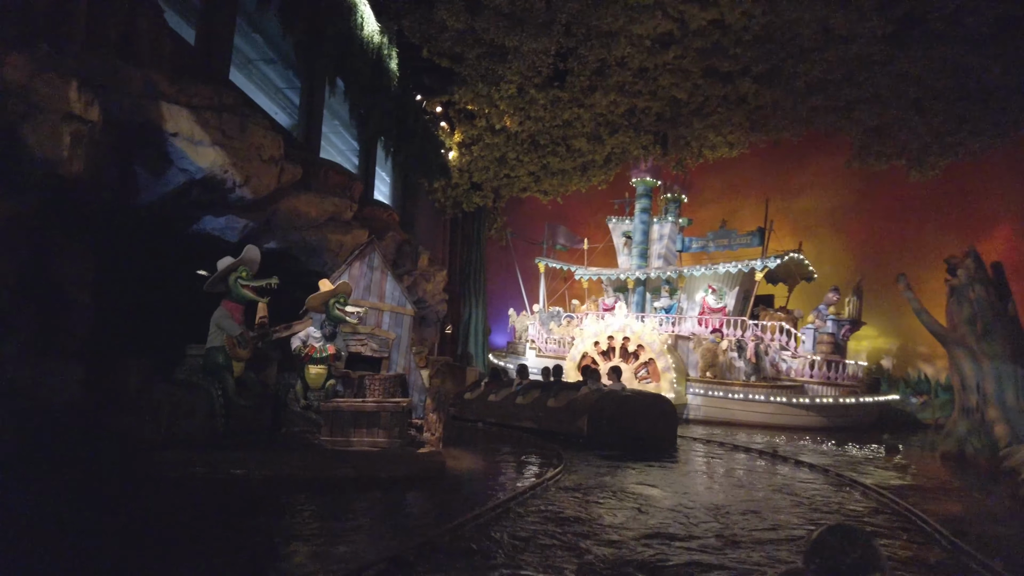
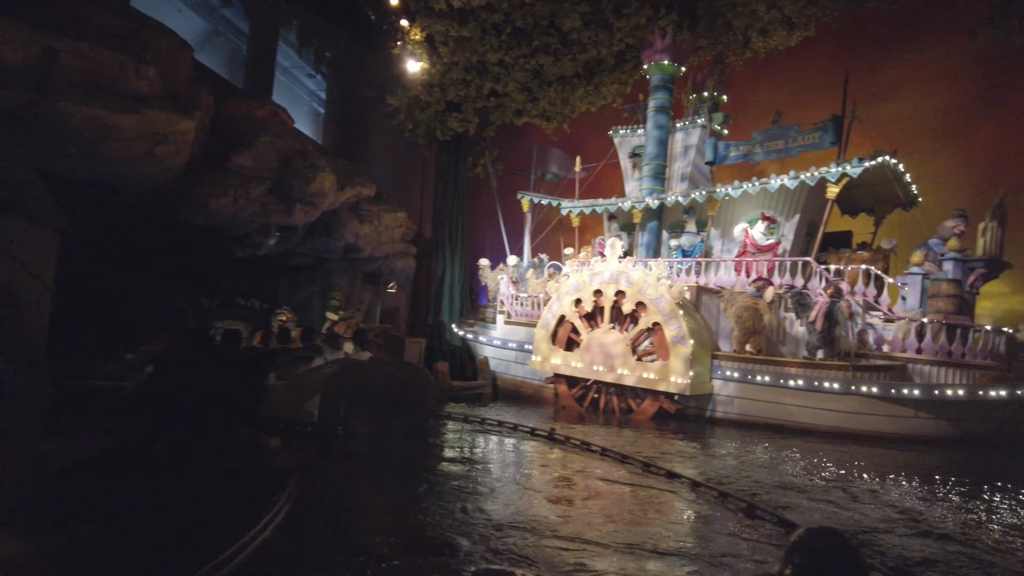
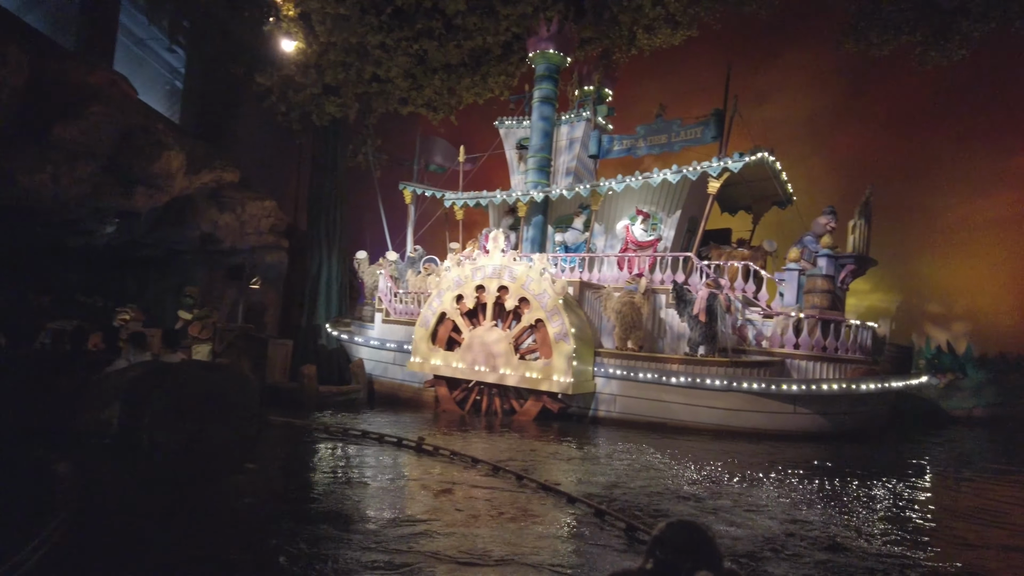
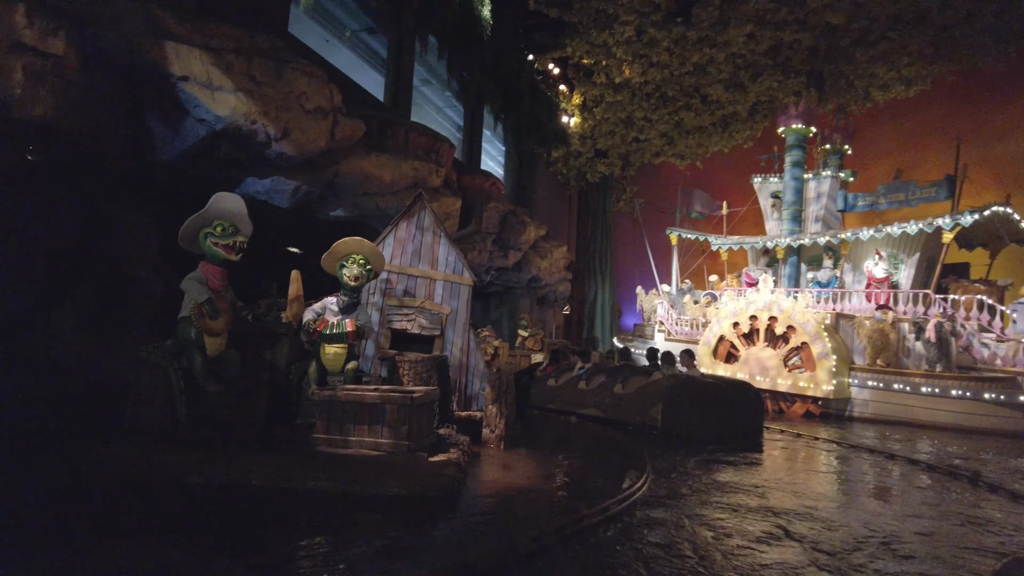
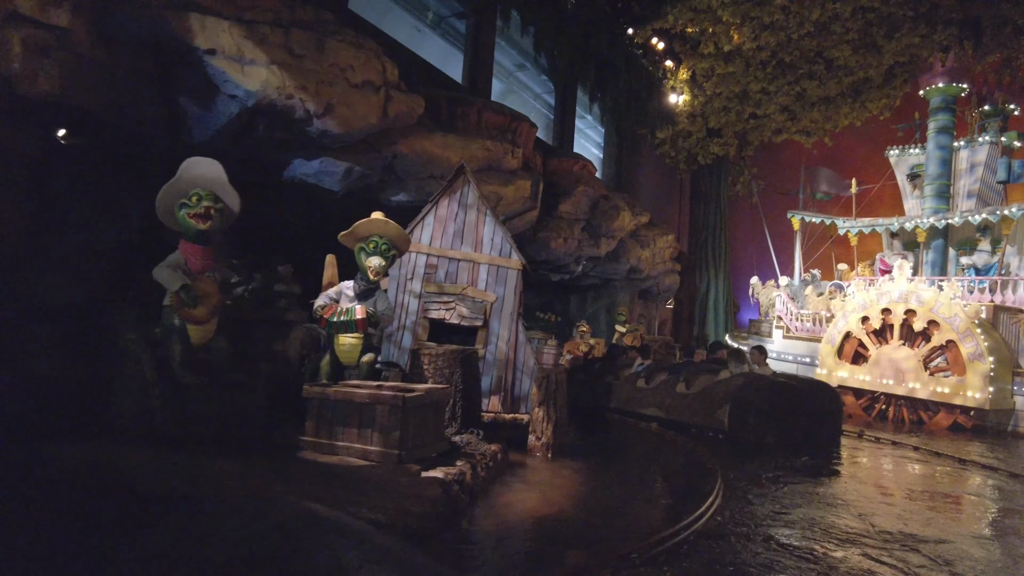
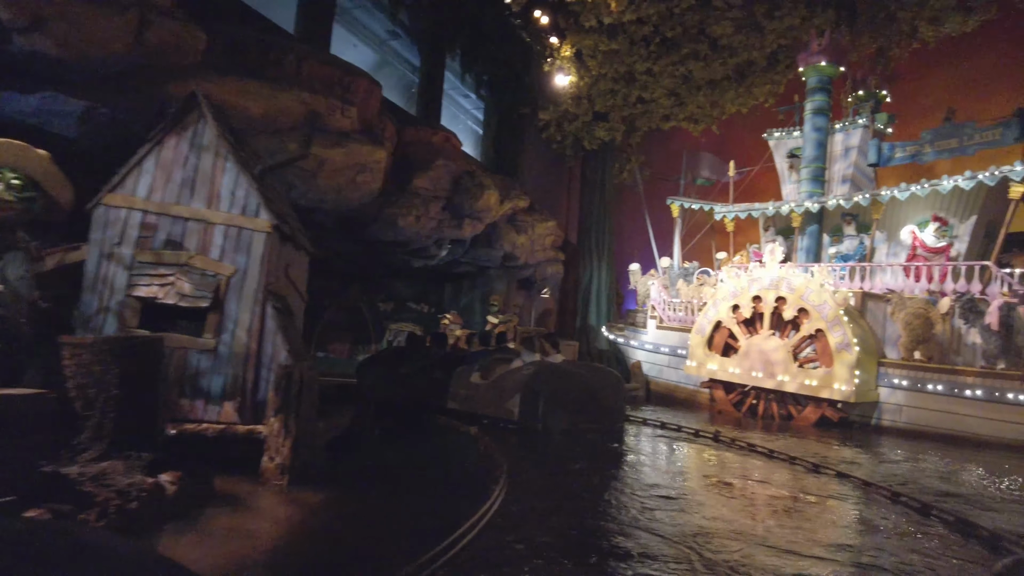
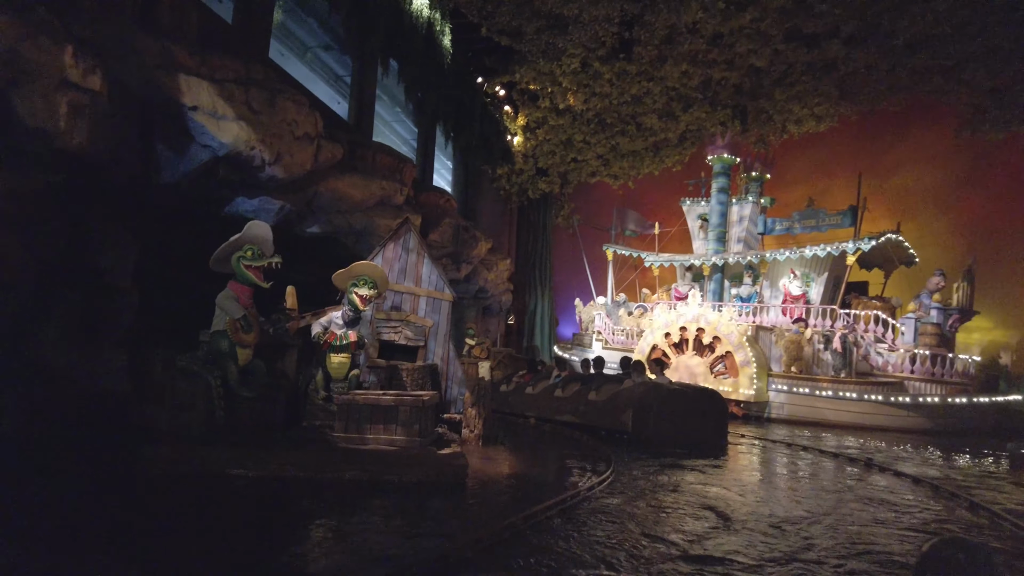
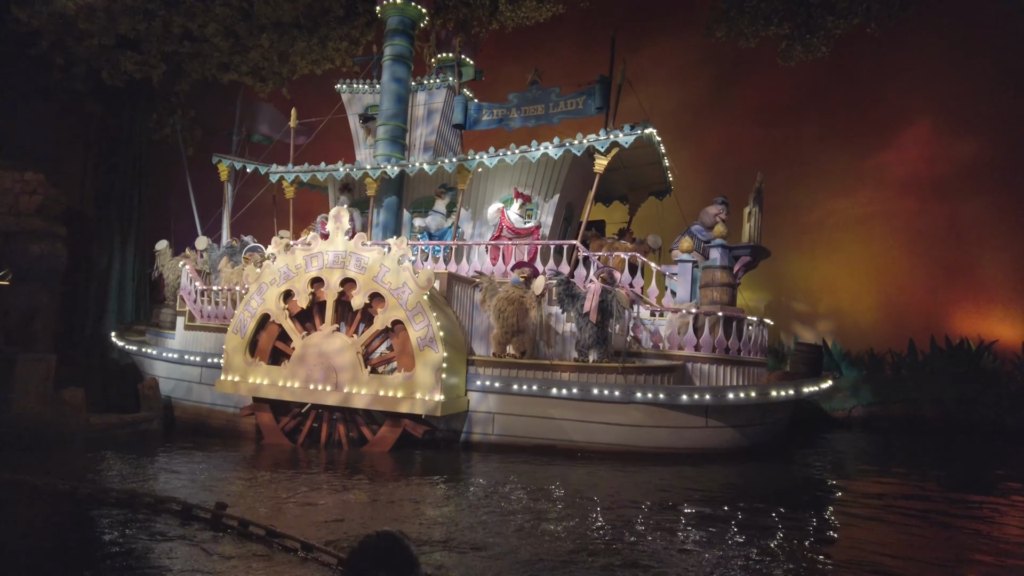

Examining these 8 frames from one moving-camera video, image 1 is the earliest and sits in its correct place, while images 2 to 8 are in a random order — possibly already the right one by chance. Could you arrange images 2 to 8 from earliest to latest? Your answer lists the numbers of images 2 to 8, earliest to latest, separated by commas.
7, 4, 5, 6, 2, 3, 8
